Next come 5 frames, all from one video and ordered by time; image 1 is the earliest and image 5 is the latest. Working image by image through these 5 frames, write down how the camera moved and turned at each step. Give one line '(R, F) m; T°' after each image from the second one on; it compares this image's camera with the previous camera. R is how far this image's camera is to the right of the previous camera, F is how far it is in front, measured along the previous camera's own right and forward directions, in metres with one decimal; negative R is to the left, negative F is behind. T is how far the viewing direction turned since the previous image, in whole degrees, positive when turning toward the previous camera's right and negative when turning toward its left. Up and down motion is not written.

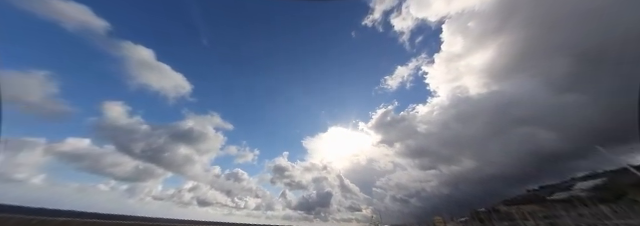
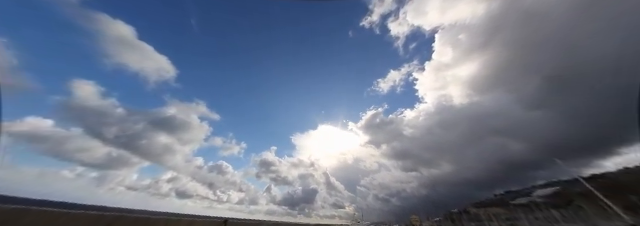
(+2.0, +2.4) m; +4°
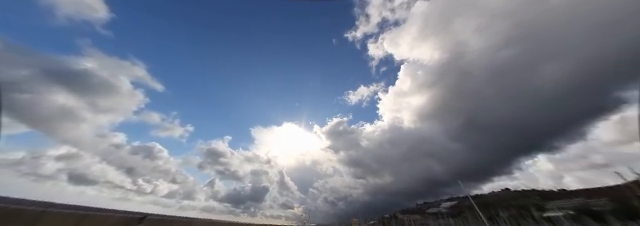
(-5.8, -0.7) m; +13°
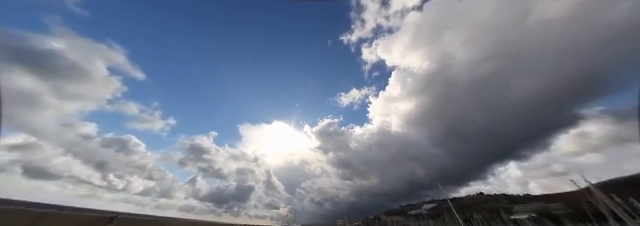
(-1.6, -0.5) m; +4°
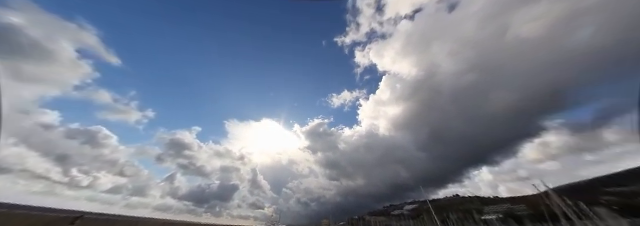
(-0.9, -0.2) m; +4°
